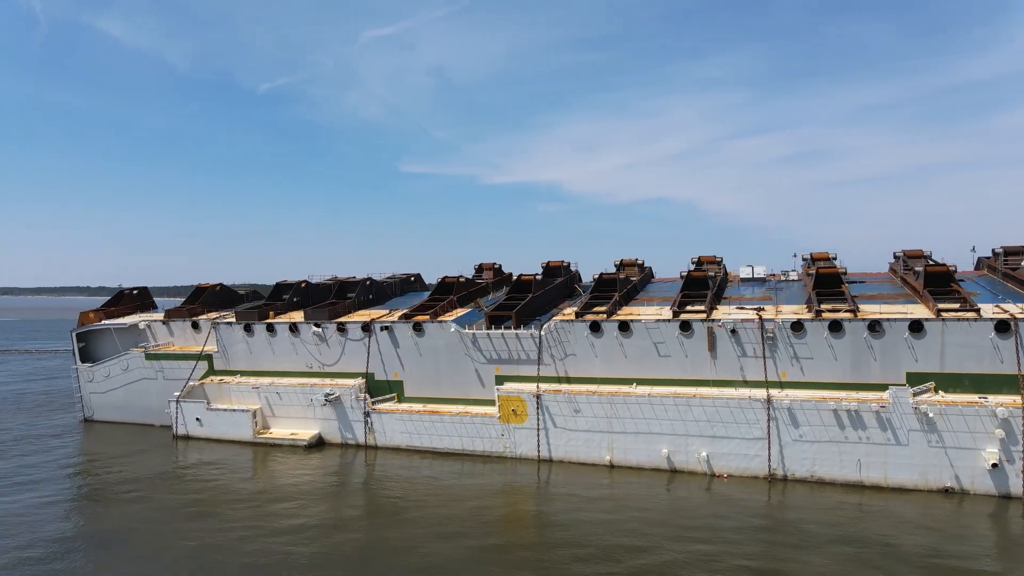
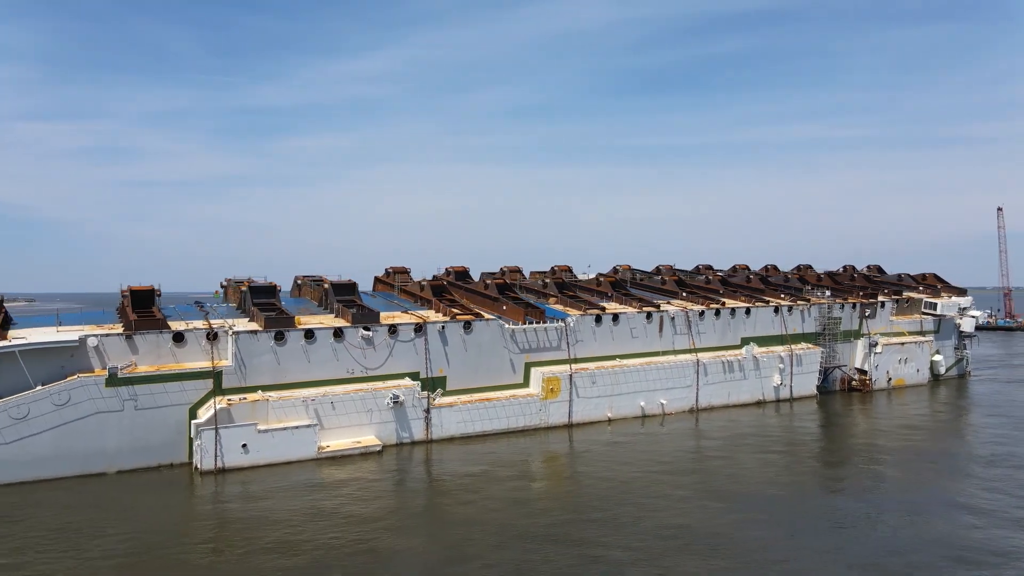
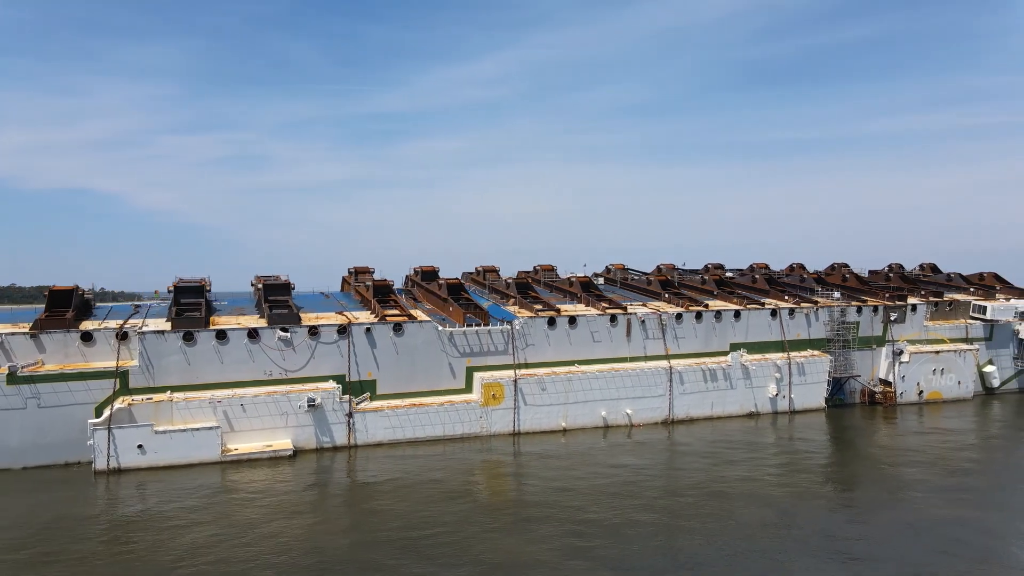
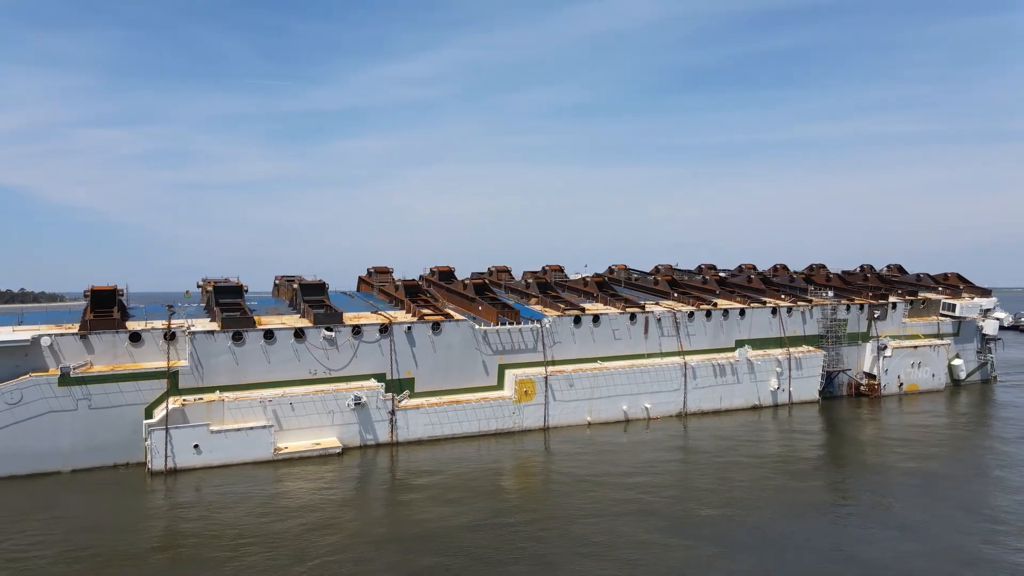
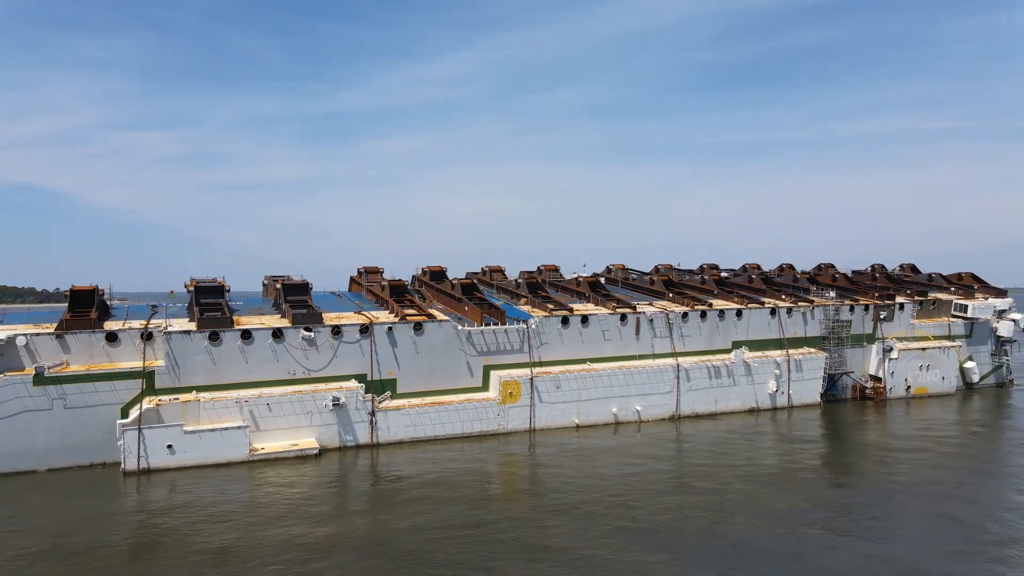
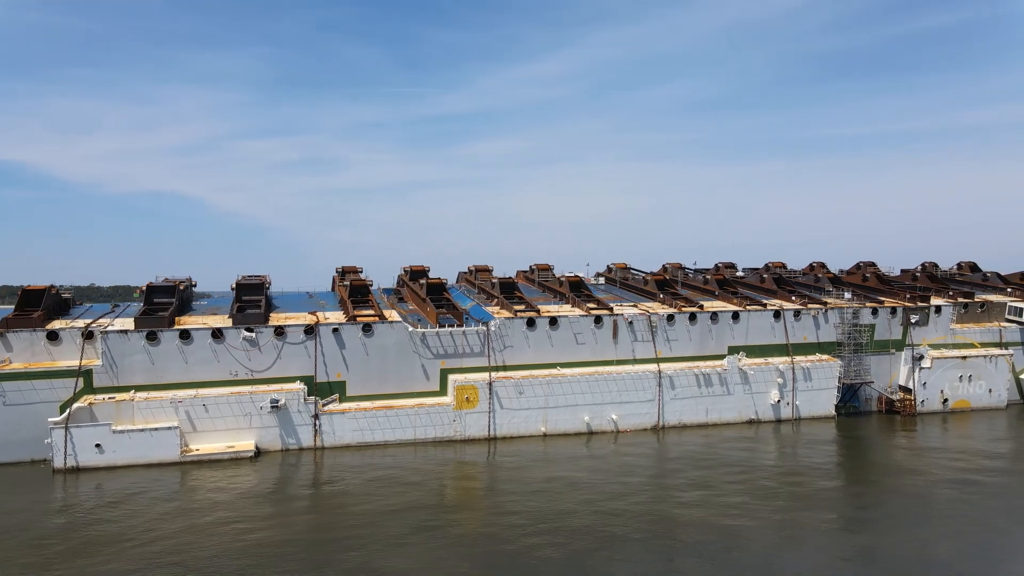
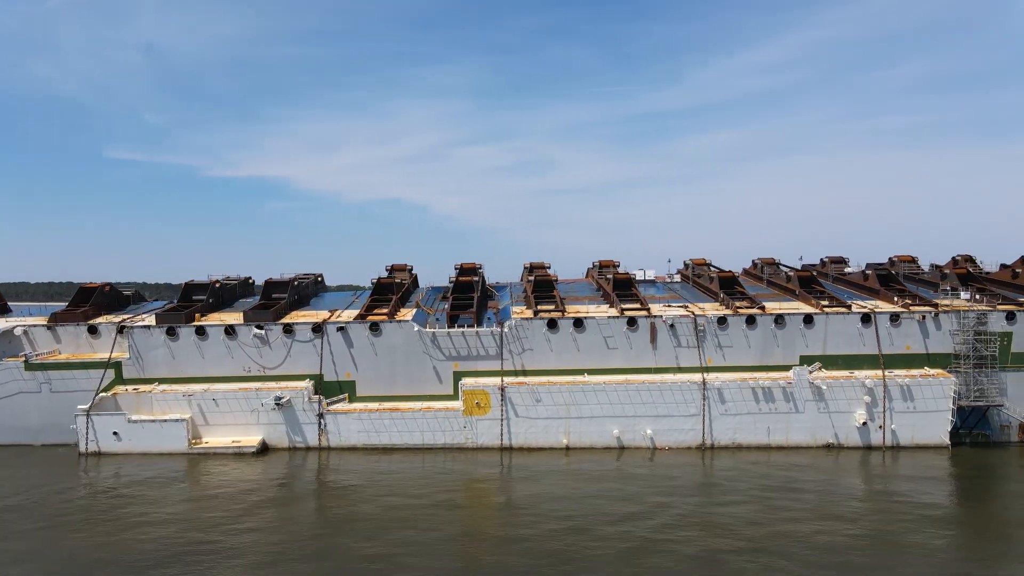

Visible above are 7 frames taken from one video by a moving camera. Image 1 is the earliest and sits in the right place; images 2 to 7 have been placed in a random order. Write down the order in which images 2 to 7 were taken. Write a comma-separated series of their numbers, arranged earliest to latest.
7, 6, 3, 5, 4, 2
